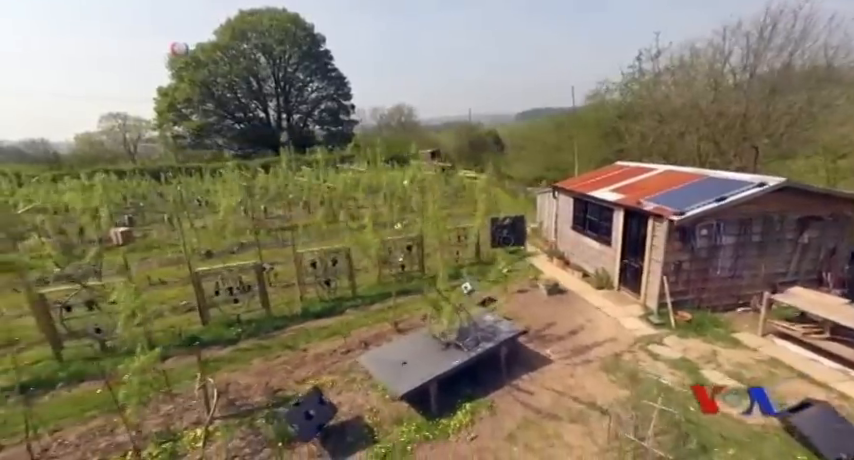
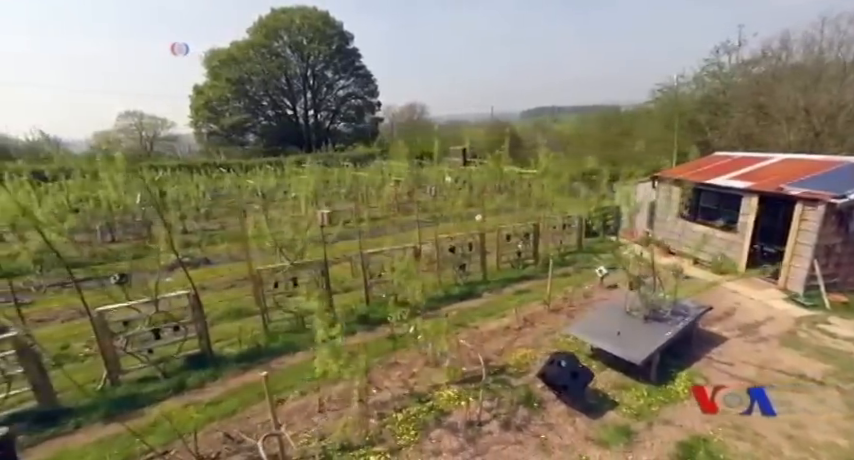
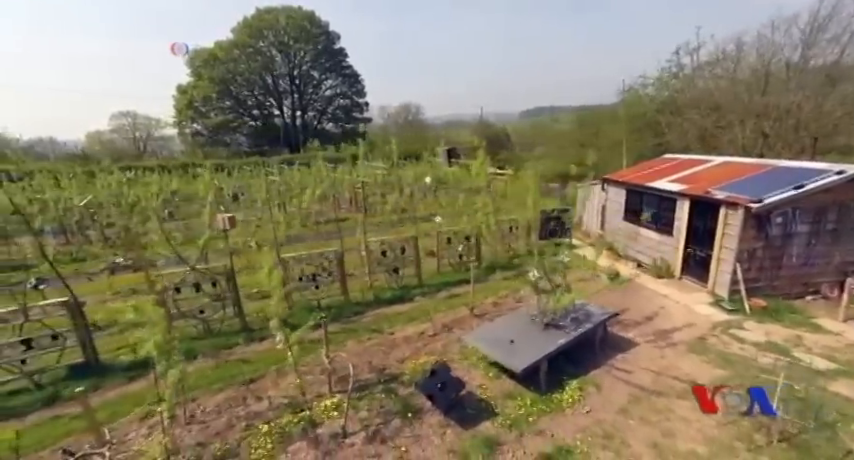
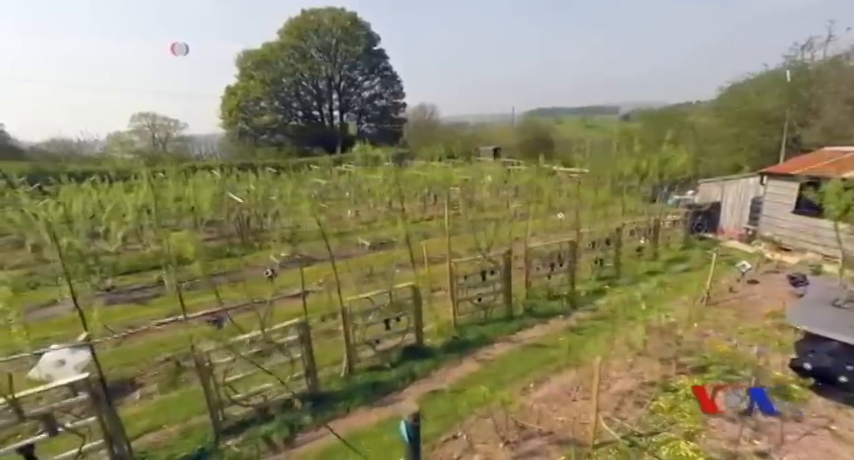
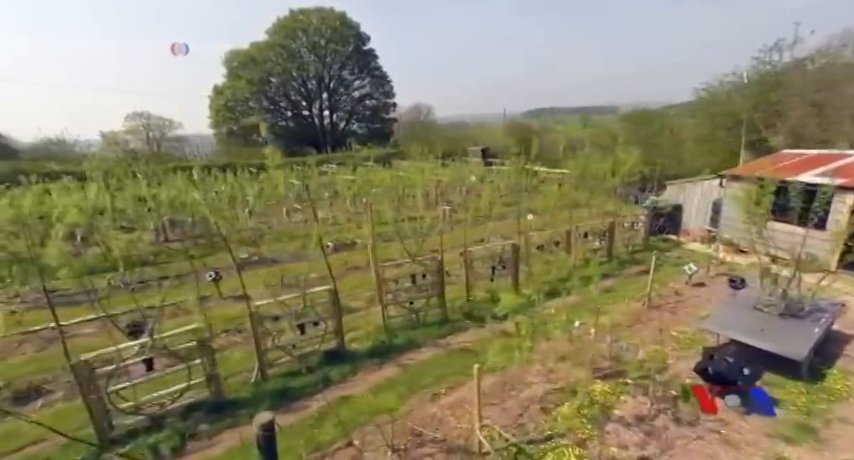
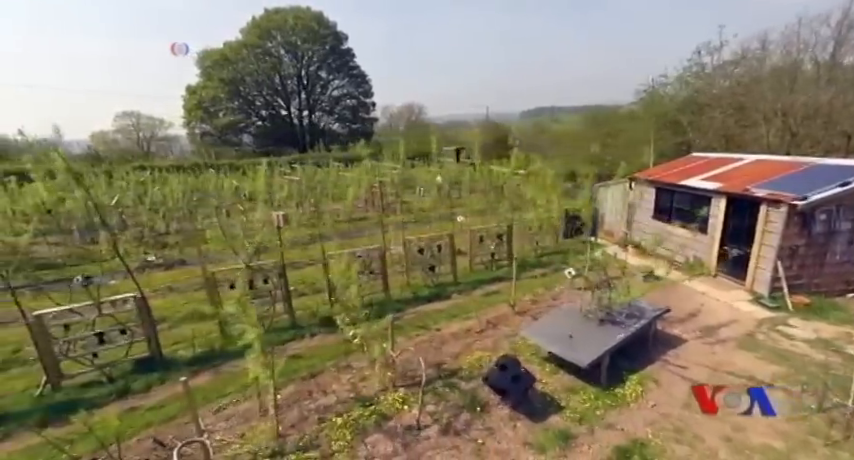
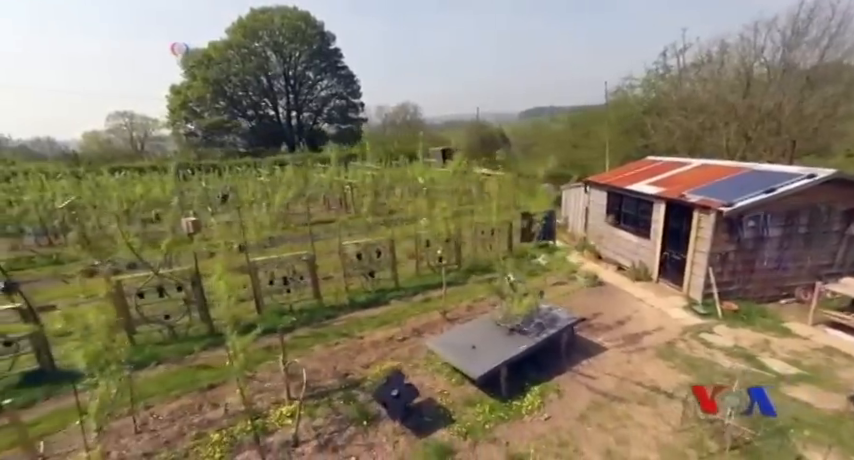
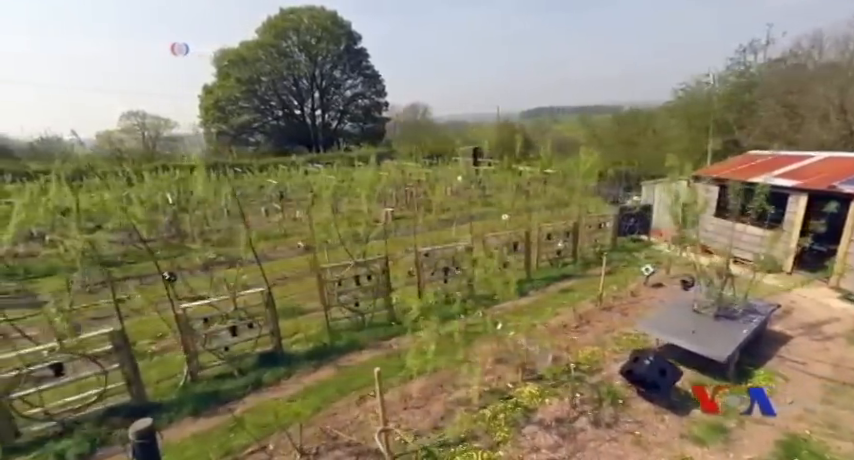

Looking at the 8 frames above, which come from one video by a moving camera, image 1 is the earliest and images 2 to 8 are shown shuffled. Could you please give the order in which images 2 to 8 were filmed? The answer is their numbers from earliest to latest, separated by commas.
7, 3, 6, 2, 8, 5, 4
